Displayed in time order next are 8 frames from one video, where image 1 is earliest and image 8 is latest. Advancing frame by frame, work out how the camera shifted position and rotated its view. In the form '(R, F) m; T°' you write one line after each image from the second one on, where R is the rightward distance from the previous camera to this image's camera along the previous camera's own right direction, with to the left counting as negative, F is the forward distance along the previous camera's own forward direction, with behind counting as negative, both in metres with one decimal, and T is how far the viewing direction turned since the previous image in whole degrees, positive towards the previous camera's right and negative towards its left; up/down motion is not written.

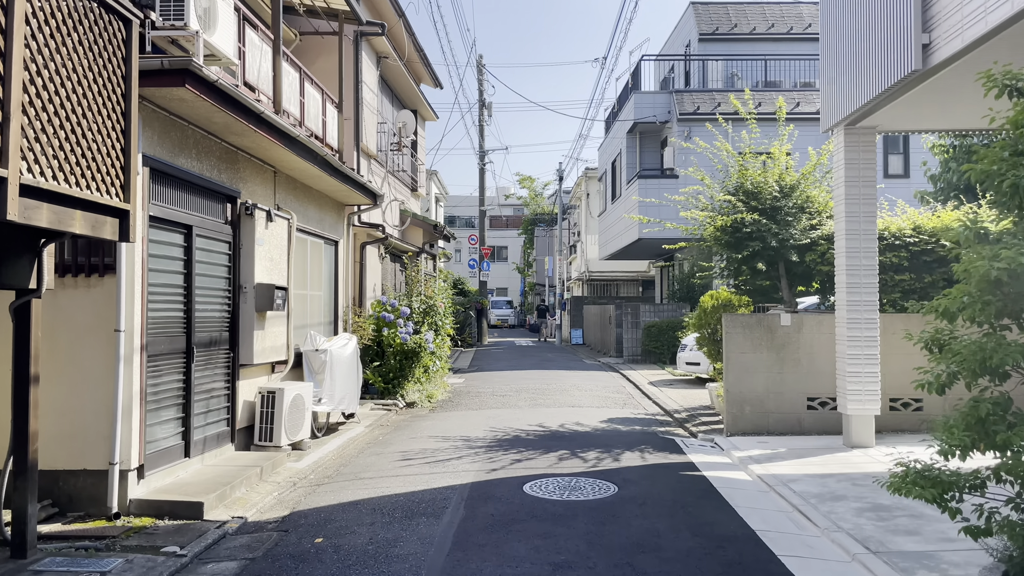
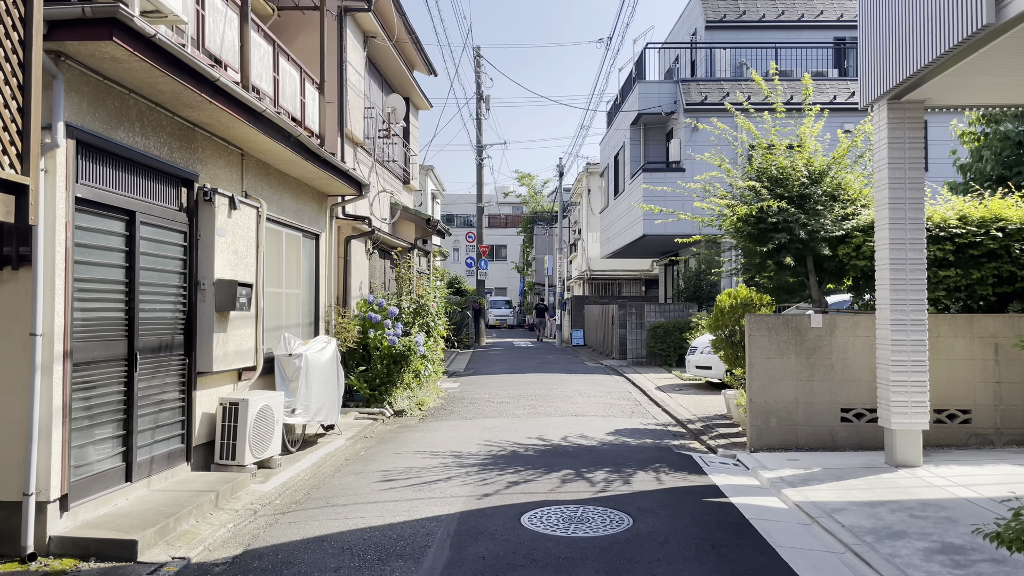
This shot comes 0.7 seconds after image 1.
(0.0, +1.0) m; 0°
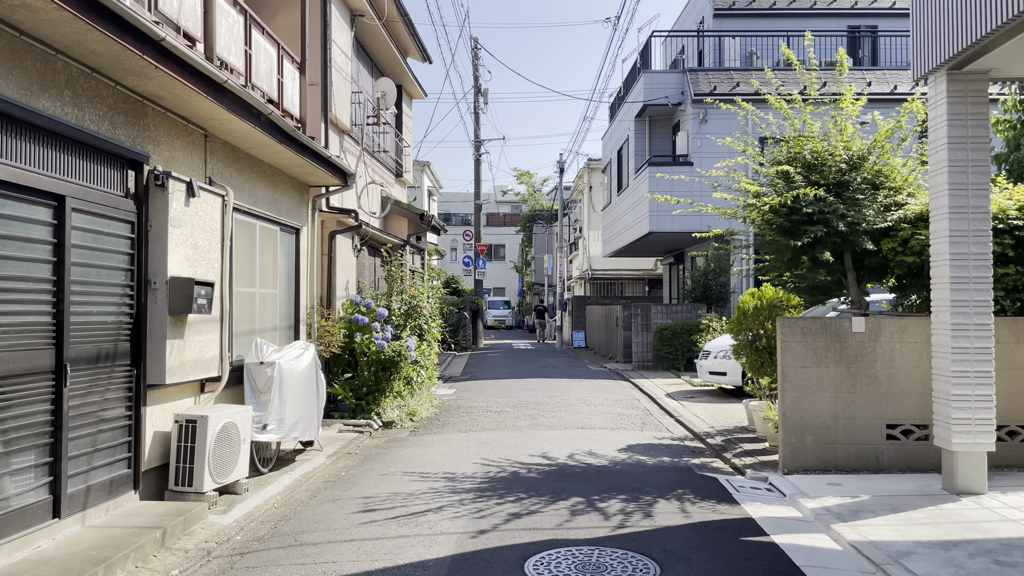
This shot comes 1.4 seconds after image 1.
(0.0, +1.0) m; 0°
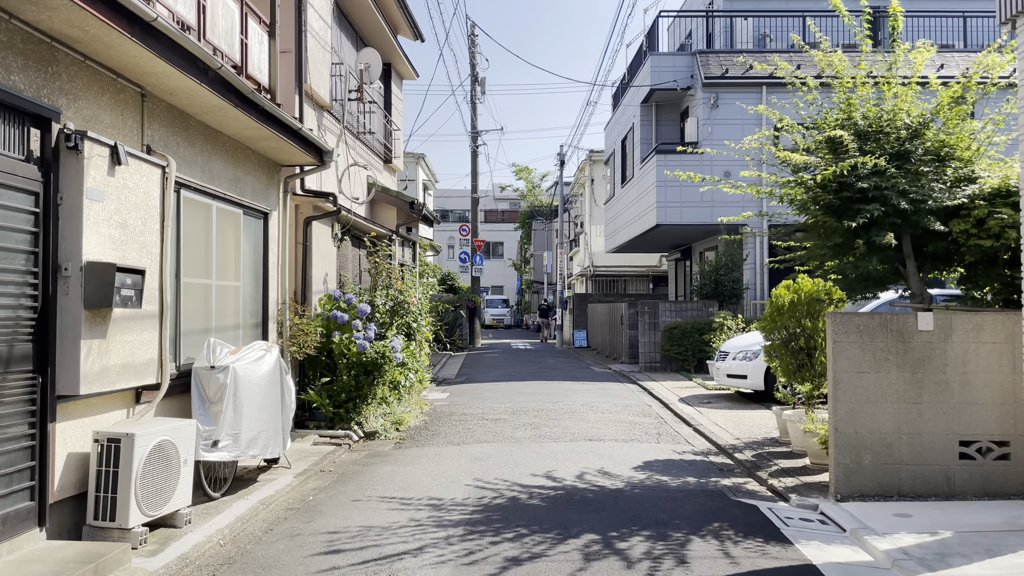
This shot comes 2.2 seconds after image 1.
(0.0, +1.2) m; 0°
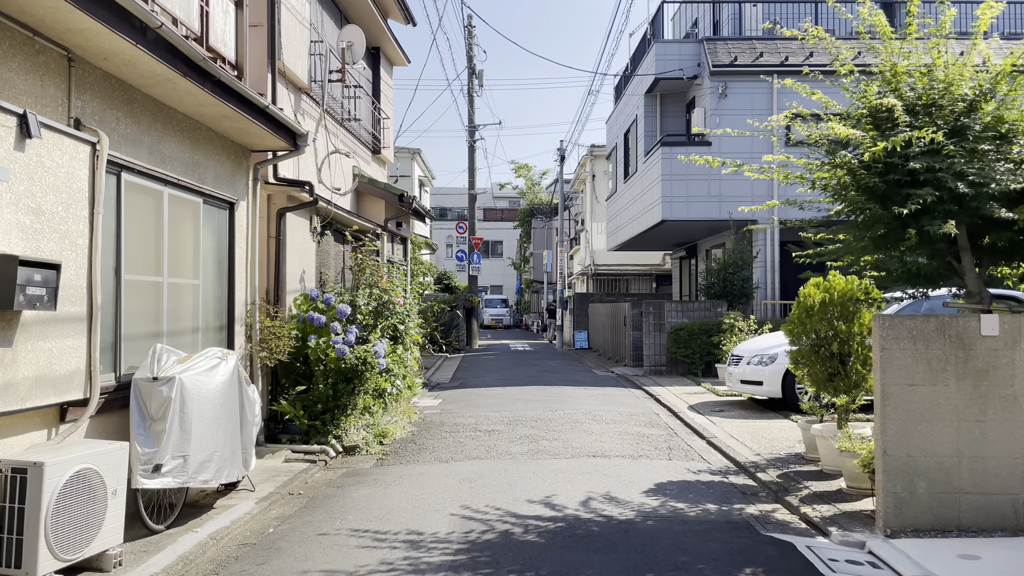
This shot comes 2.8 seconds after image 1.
(+0.1, +0.9) m; 0°
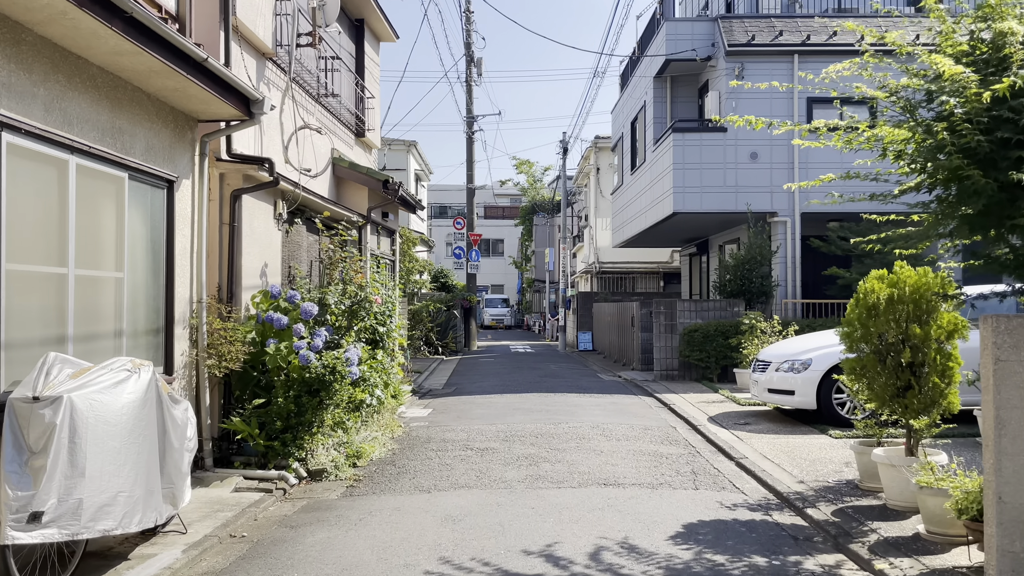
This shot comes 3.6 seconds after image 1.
(+0.1, +1.3) m; 0°
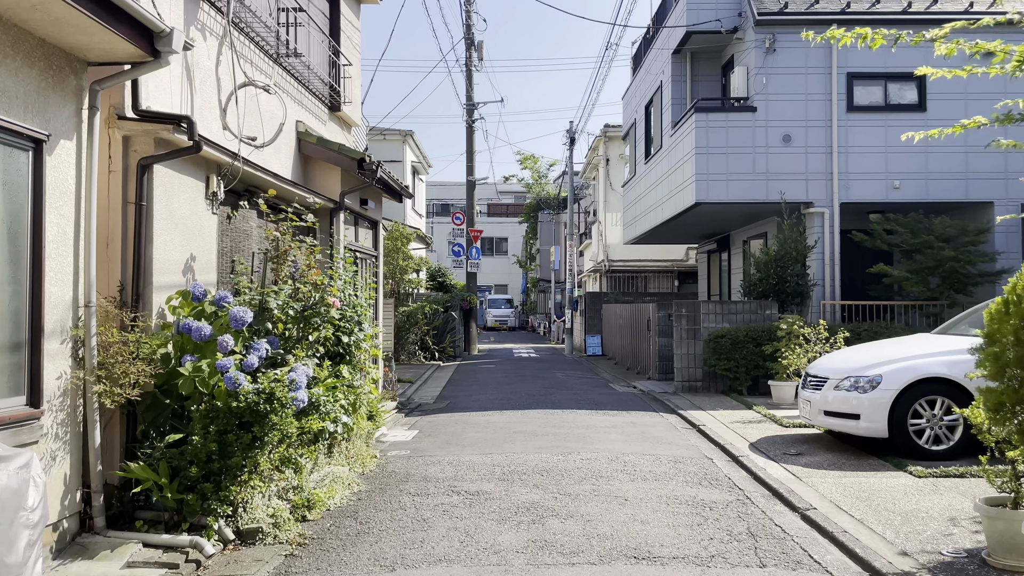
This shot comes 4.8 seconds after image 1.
(+0.1, +1.7) m; 0°
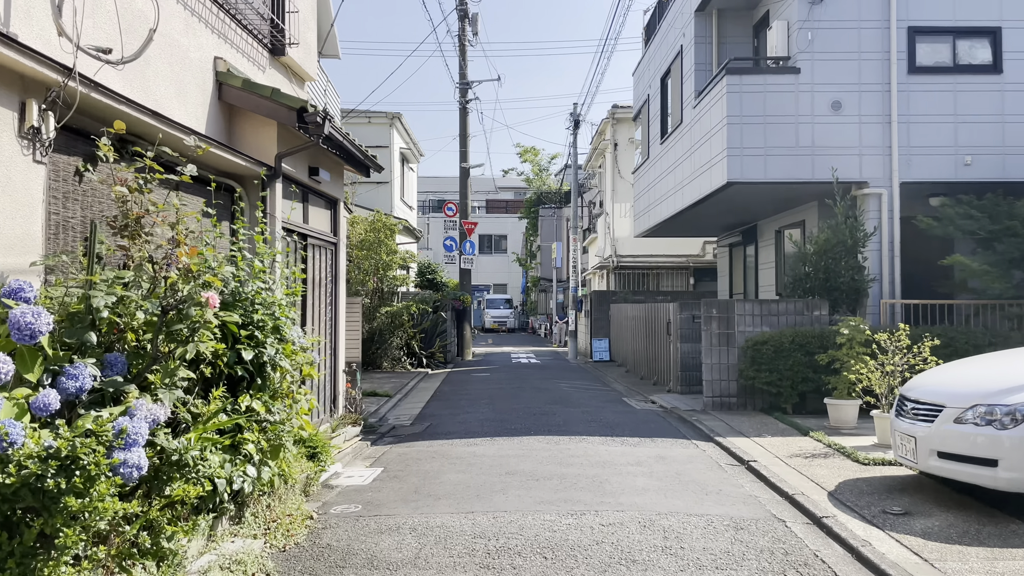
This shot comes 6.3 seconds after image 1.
(+0.1, +2.2) m; 0°
